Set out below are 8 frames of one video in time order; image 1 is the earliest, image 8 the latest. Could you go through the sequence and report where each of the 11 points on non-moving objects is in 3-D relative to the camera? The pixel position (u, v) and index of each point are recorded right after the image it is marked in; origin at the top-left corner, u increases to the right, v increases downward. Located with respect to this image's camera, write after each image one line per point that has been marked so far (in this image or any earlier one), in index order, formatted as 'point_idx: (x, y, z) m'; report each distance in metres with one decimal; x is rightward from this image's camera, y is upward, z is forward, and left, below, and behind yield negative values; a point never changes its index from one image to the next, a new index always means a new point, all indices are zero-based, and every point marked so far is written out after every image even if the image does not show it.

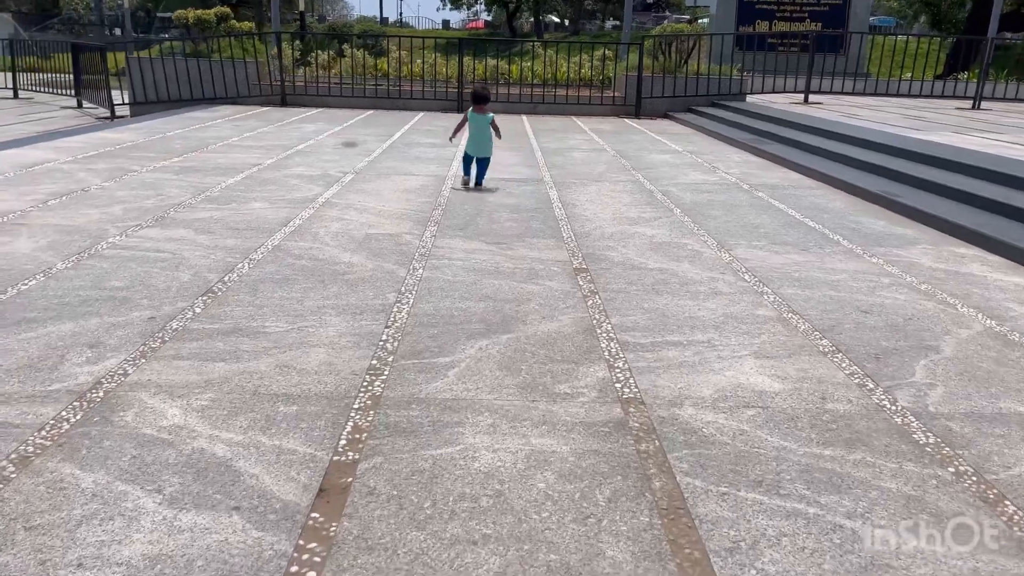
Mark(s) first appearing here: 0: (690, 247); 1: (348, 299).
0: (+1.4, +0.3, +6.5) m
1: (-1.0, -0.1, +4.8) m
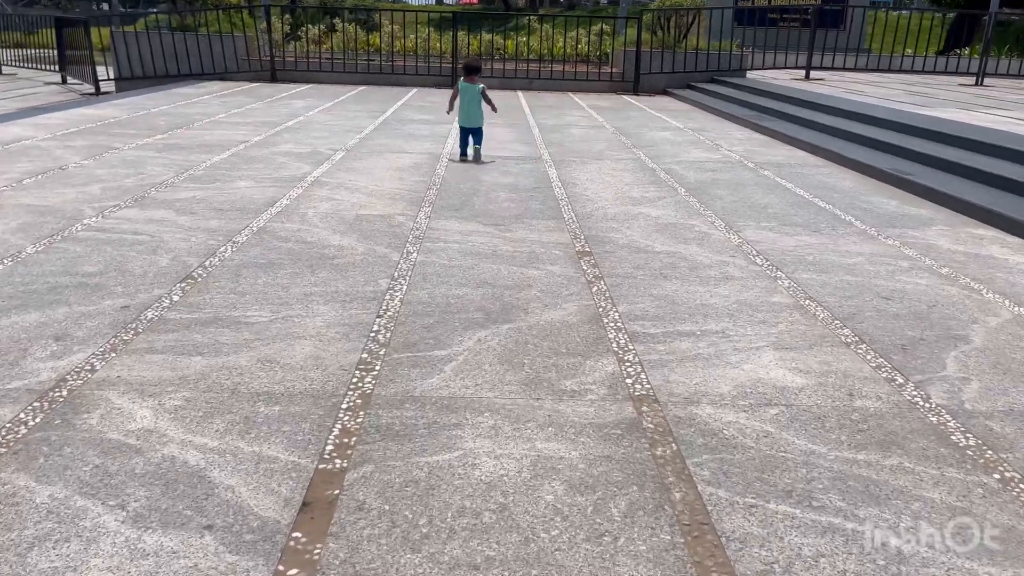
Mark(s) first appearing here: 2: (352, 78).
0: (+1.4, +0.5, +6.2) m
1: (-1.0, 0.0, +4.5) m
2: (-3.7, +4.9, +18.7) m
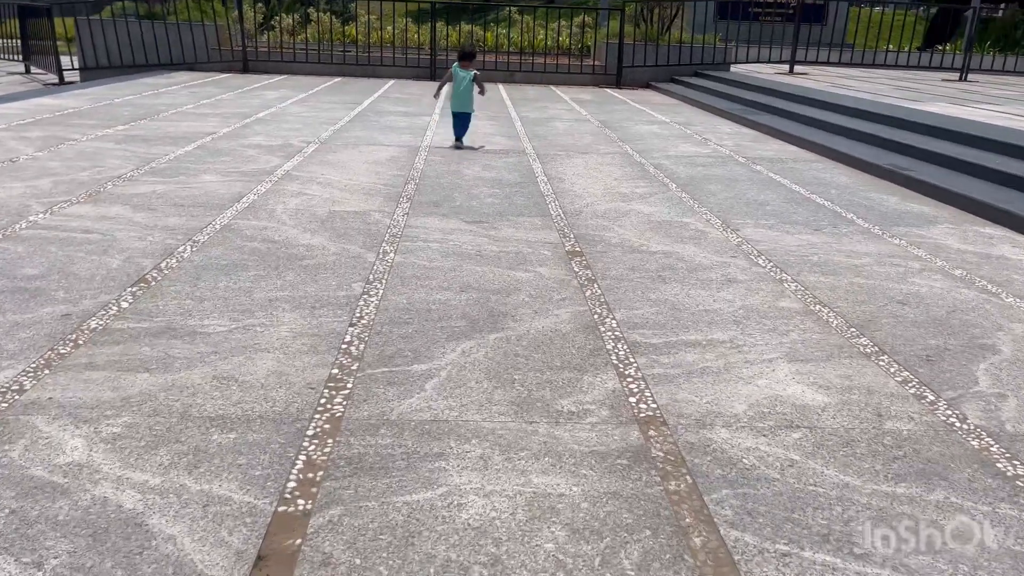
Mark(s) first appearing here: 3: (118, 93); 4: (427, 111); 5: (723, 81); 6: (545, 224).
0: (+1.3, +0.4, +5.8) m
1: (-1.0, 0.0, +4.1) m
2: (-4.2, +4.9, +18.2) m
3: (-6.3, +3.1, +12.9) m
4: (-1.3, +2.7, +12.1) m
5: (+4.4, +4.3, +16.8) m
6: (+0.2, +0.5, +5.7) m
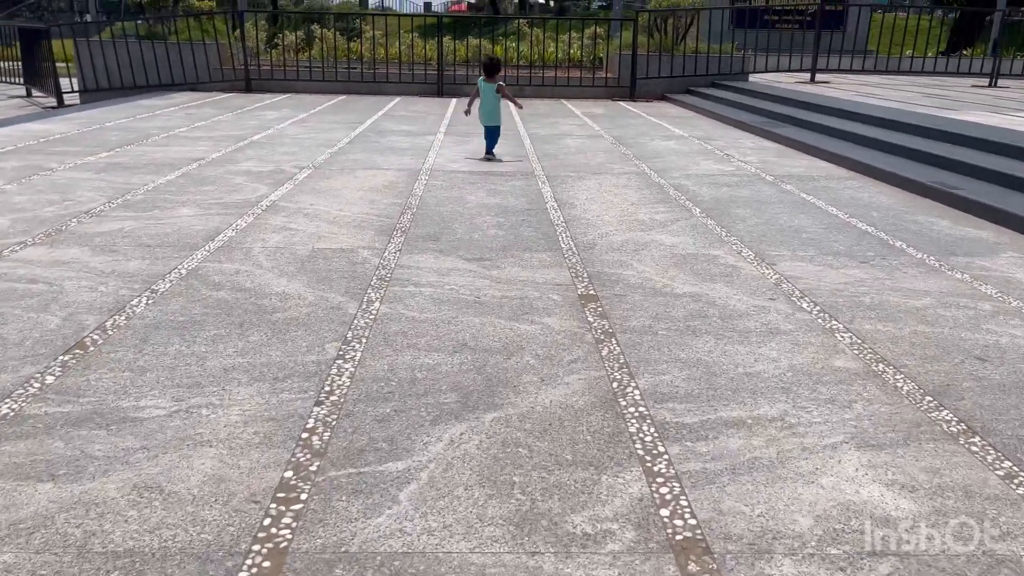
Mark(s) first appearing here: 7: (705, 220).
0: (+1.3, +0.2, +5.1) m
1: (-1.0, -0.3, +3.5) m
2: (-4.0, +4.4, +17.6) m
3: (-6.2, +2.6, +12.4) m
4: (-1.2, +2.3, +11.5) m
5: (+4.6, +3.9, +16.2) m
6: (+0.3, +0.2, +5.1) m
7: (+1.5, +0.5, +6.2) m
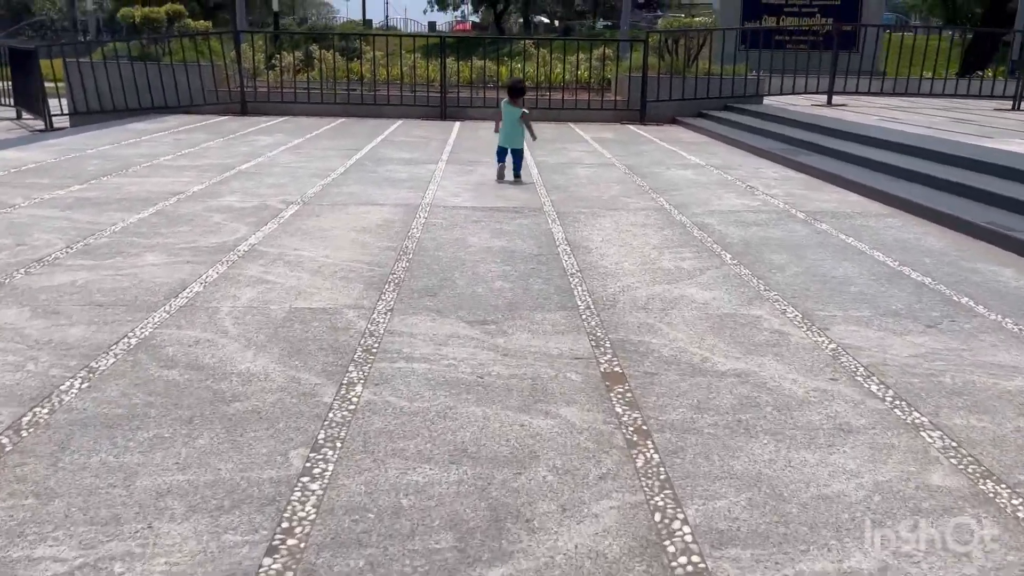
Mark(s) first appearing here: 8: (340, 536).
0: (+1.4, -0.2, +4.4) m
1: (-1.0, -0.6, +2.7) m
2: (-3.8, +3.8, +17.0) m
3: (-6.1, +2.1, +11.8) m
4: (-1.1, +1.8, +10.9) m
5: (+4.7, +3.3, +15.5) m
6: (+0.3, -0.2, +4.4) m
7: (+1.5, +0.1, +5.5) m
8: (-0.5, -0.7, +2.4) m
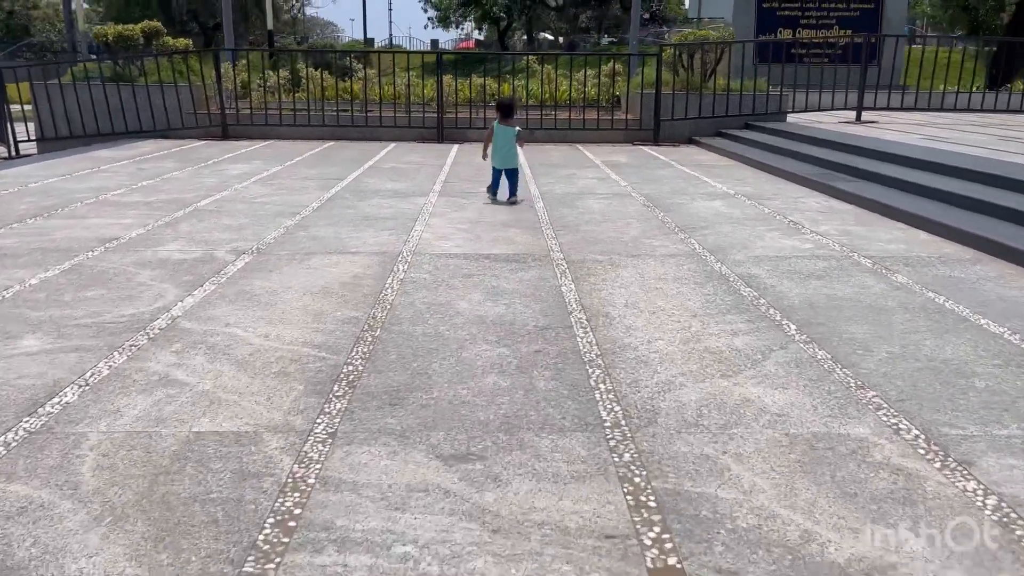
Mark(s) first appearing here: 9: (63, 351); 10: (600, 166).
0: (+1.4, -0.6, +3.0) m
1: (-1.0, -1.0, +1.4) m
2: (-3.8, +3.0, +15.8) m
3: (-6.0, +1.5, +10.5) m
4: (-1.1, +1.2, +9.5) m
5: (+4.8, +2.7, +14.1) m
6: (+0.3, -0.6, +3.0) m
7: (+1.5, -0.3, +4.1) m
8: (-0.5, -1.1, +1.0) m
9: (-2.2, -0.3, +4.0) m
10: (+1.3, +1.8, +12.1) m
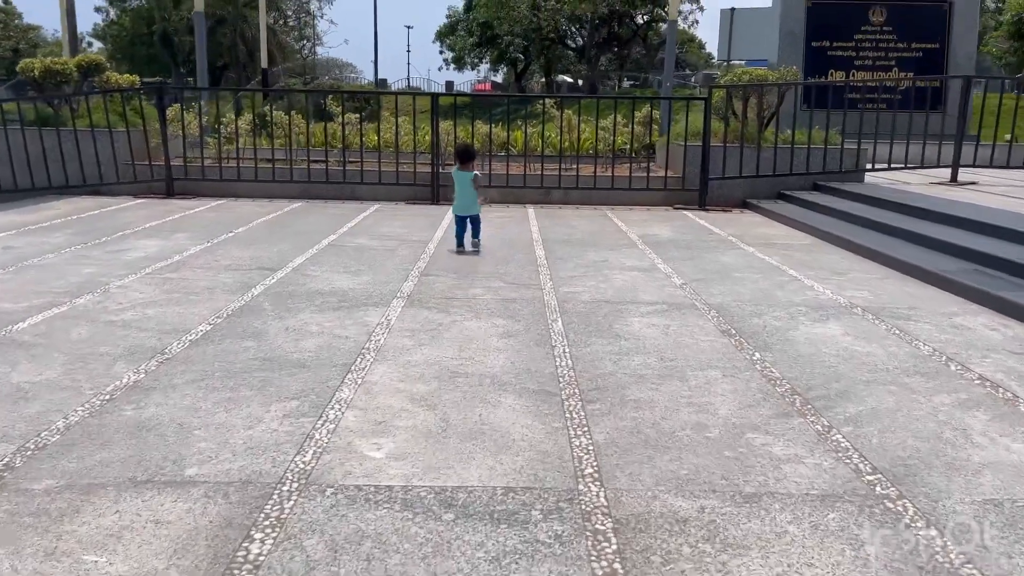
0: (+1.3, -1.5, -0.2) m
1: (-1.2, -1.8, -1.8) m
2: (-3.6, +1.6, +12.8) m
3: (-6.0, +0.3, +7.5) m
4: (-1.0, 0.0, +6.5) m
5: (+4.9, +1.2, +11.0) m
6: (+0.2, -1.5, -0.2) m
7: (+1.4, -1.3, +0.9) m
8: (-0.7, -1.9, -2.2) m
9: (-2.3, -1.2, +0.9) m
10: (+1.4, +0.5, +9.0) m
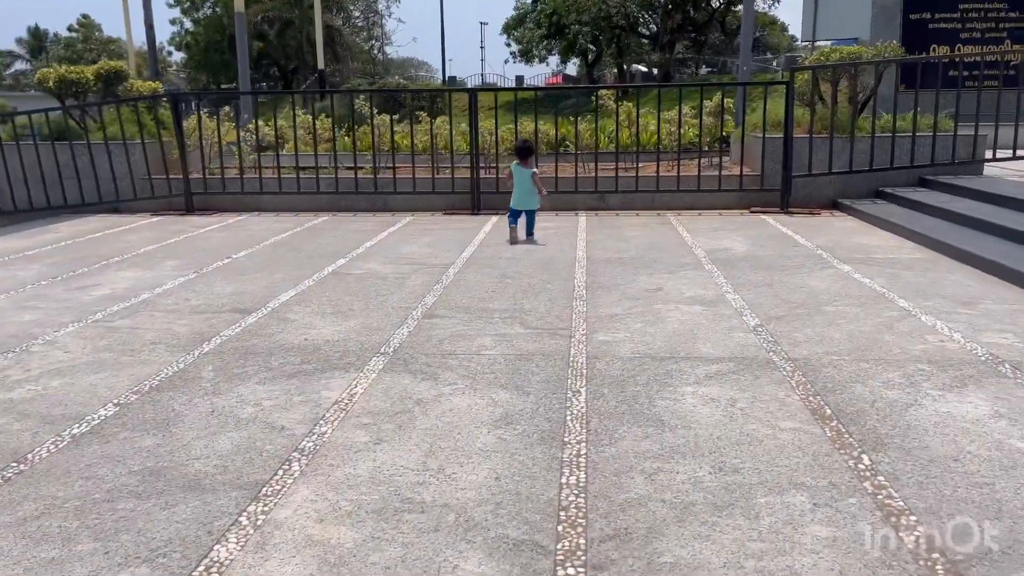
0: (+0.7, -1.9, -1.8) m
1: (-1.9, -2.2, -3.1) m
2: (-2.9, +1.3, +11.6) m
3: (-5.8, -0.1, +6.6) m
4: (-0.9, -0.3, +5.1) m
5: (+5.4, +1.0, +9.0) m
6: (-0.4, -1.9, -1.7) m
7: (+1.0, -1.6, -0.7) m
8: (-1.4, -2.3, -3.6) m
9: (-2.7, -1.6, -0.4) m
10: (+1.7, +0.2, +7.3) m
